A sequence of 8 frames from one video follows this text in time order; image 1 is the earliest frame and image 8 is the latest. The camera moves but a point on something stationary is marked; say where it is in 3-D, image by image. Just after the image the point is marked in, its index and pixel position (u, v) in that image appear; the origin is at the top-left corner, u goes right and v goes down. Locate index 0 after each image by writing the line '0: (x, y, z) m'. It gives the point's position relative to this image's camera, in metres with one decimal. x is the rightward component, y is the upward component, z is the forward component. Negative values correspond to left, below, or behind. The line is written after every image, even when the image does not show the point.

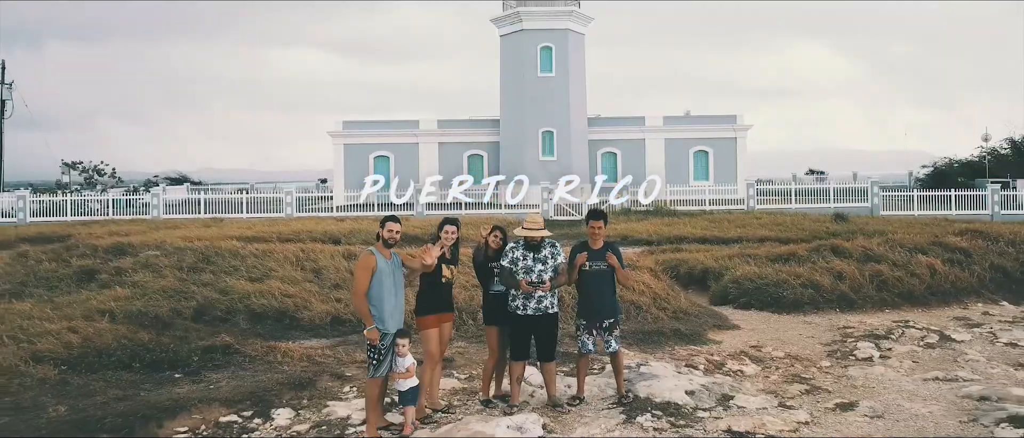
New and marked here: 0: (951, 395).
0: (+1.6, -0.6, +4.1) m
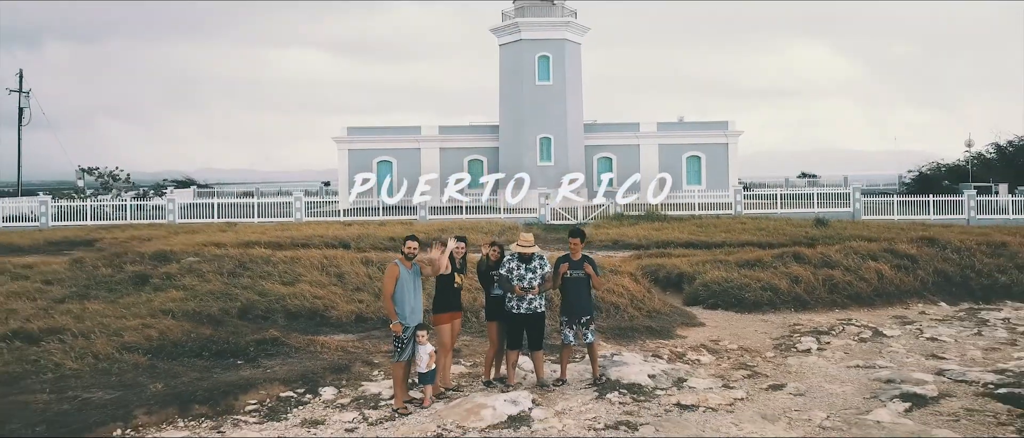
0: (+1.6, -0.7, +5.1) m
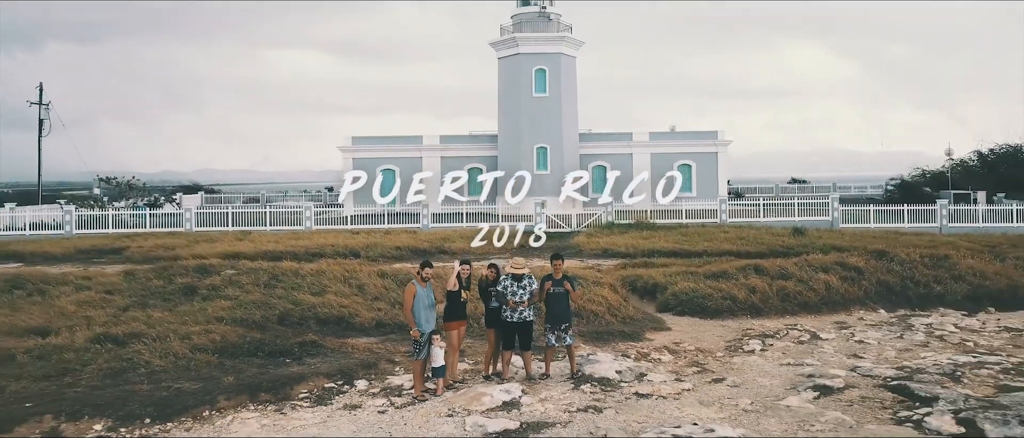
0: (+1.5, -0.8, +6.3) m
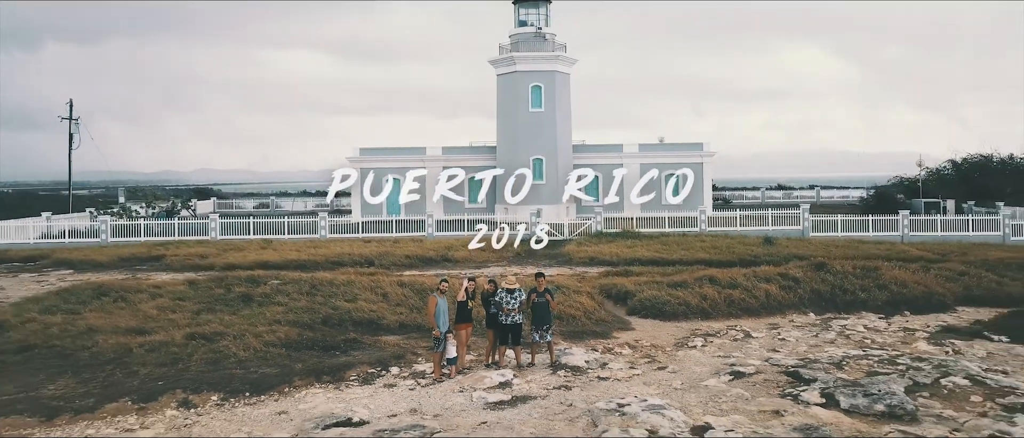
0: (+1.5, -1.0, +8.3) m
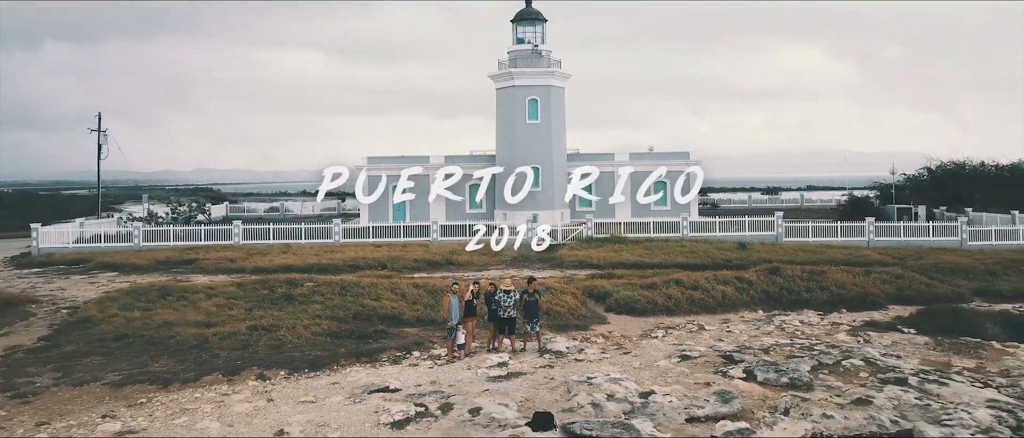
0: (+1.5, -1.2, +10.4) m
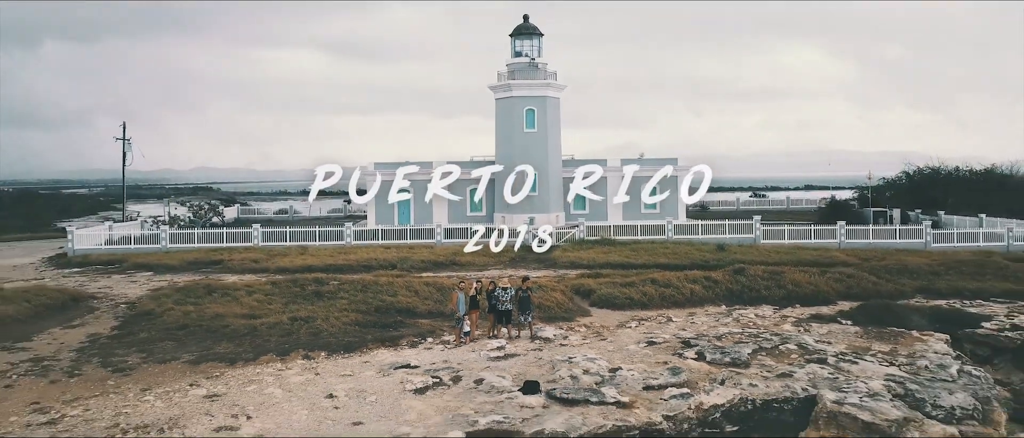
0: (+1.4, -1.3, +12.5) m
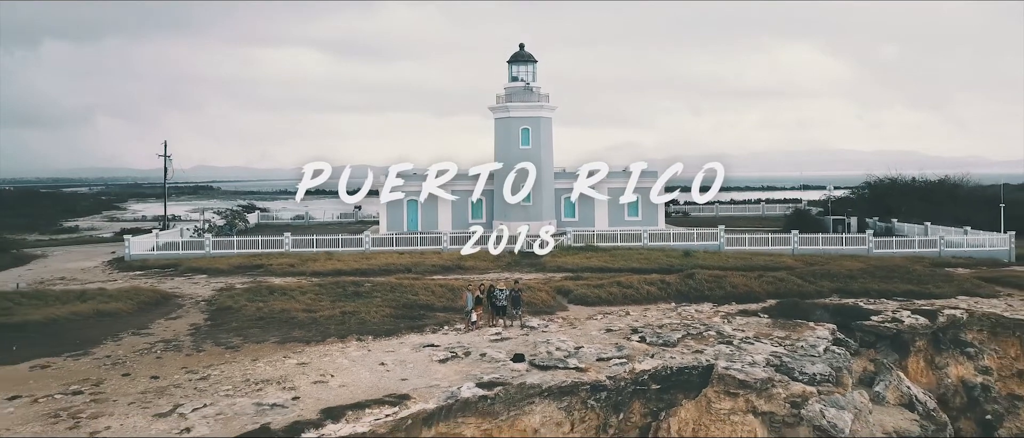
0: (+1.3, -1.6, +16.7) m
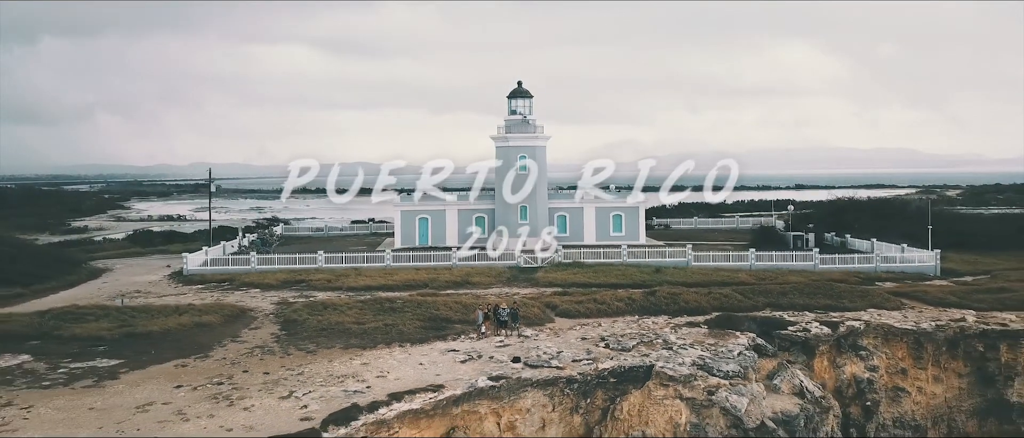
0: (+1.3, -2.3, +22.3) m
